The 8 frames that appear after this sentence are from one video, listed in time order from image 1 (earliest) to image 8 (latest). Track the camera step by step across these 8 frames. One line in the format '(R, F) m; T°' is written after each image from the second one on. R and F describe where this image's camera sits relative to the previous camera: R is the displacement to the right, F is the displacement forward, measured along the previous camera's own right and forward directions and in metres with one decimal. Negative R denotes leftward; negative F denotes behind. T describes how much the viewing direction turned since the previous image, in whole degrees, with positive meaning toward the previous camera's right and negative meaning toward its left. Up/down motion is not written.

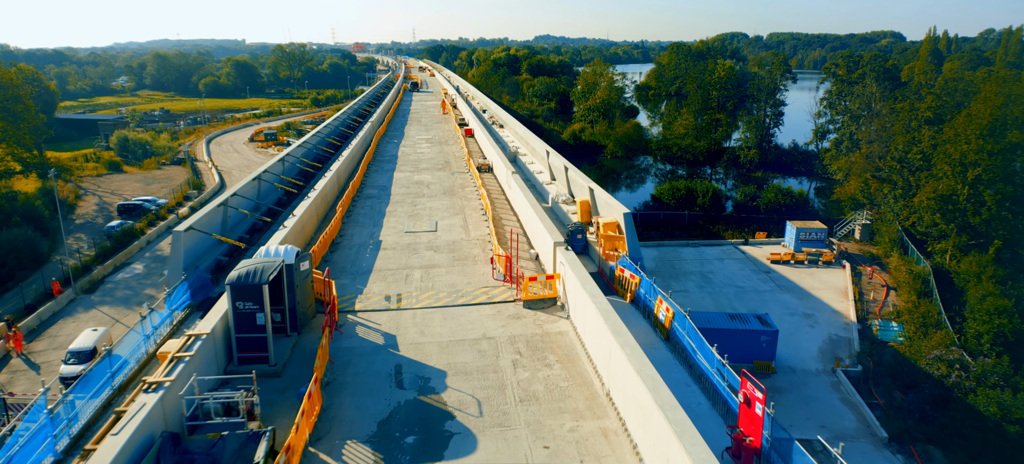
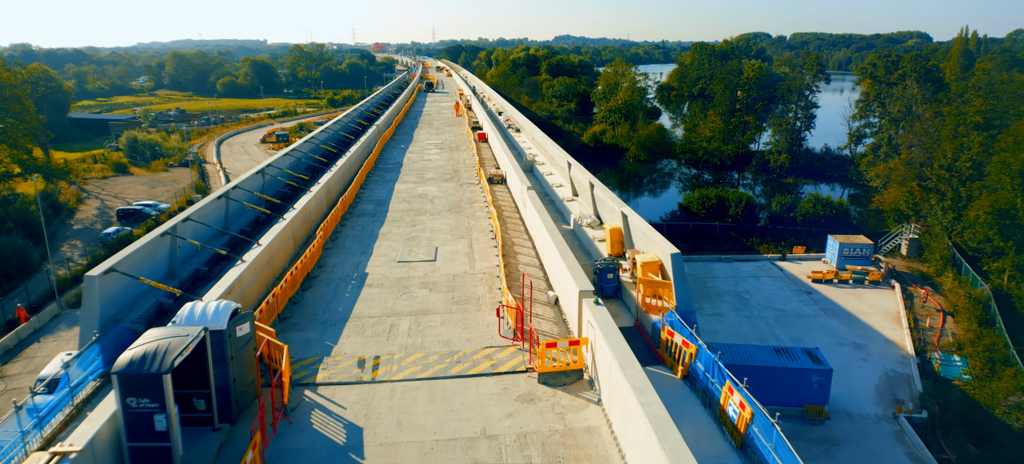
(+0.1, +2.7) m; -2°
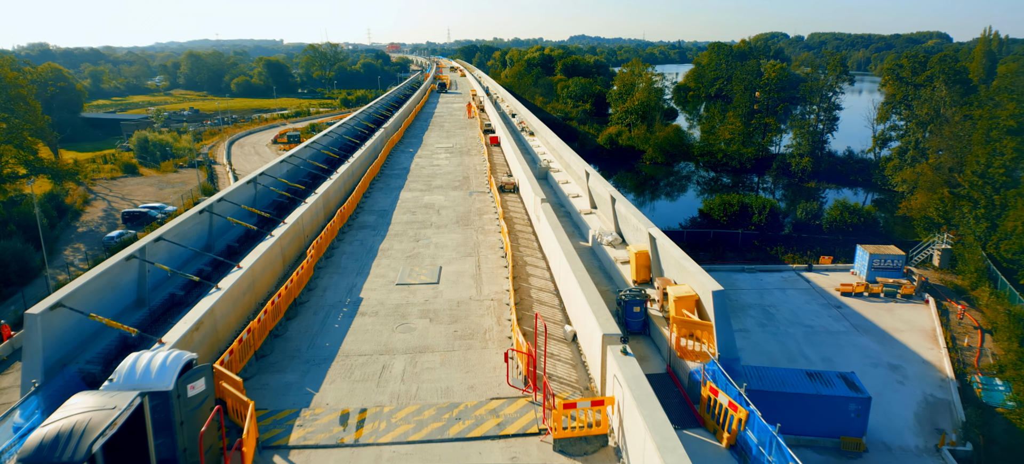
(0.0, +1.4) m; -1°
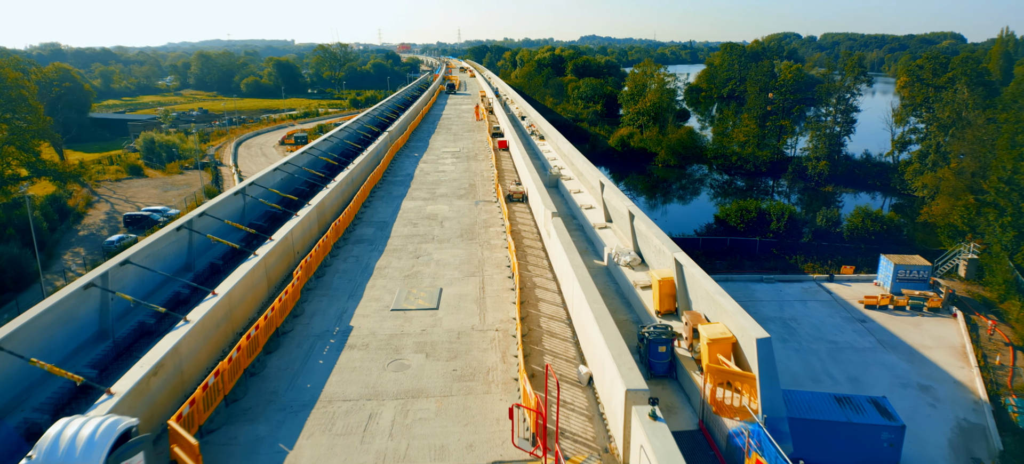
(0.0, +1.1) m; -1°
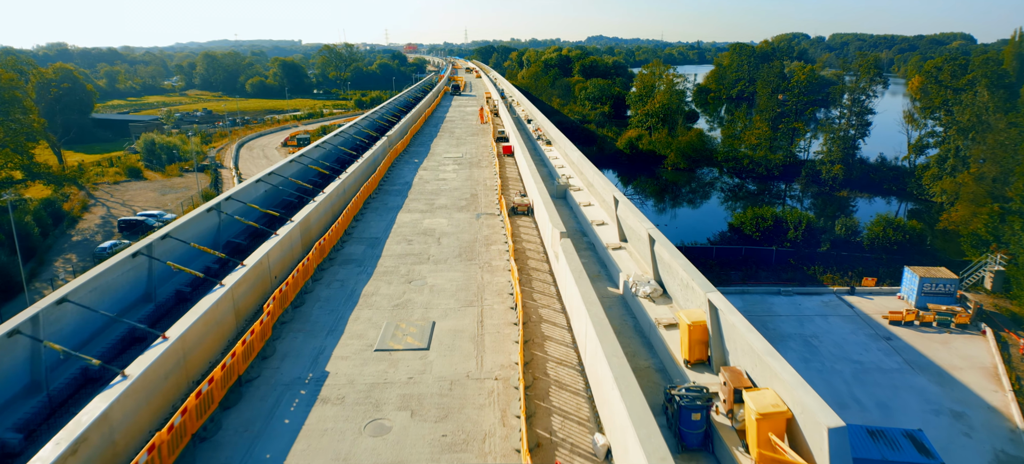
(+0.1, +1.4) m; -1°
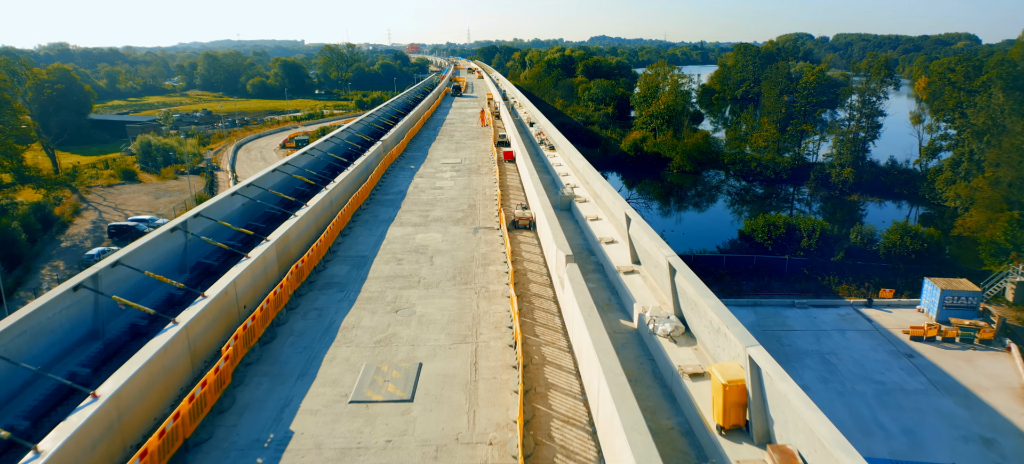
(+0.1, +1.3) m; 0°
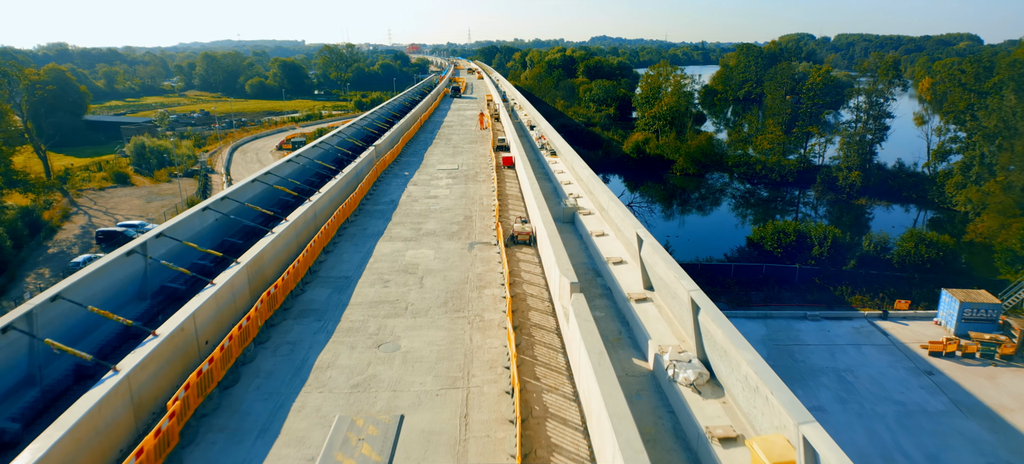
(+0.1, +1.2) m; 0°
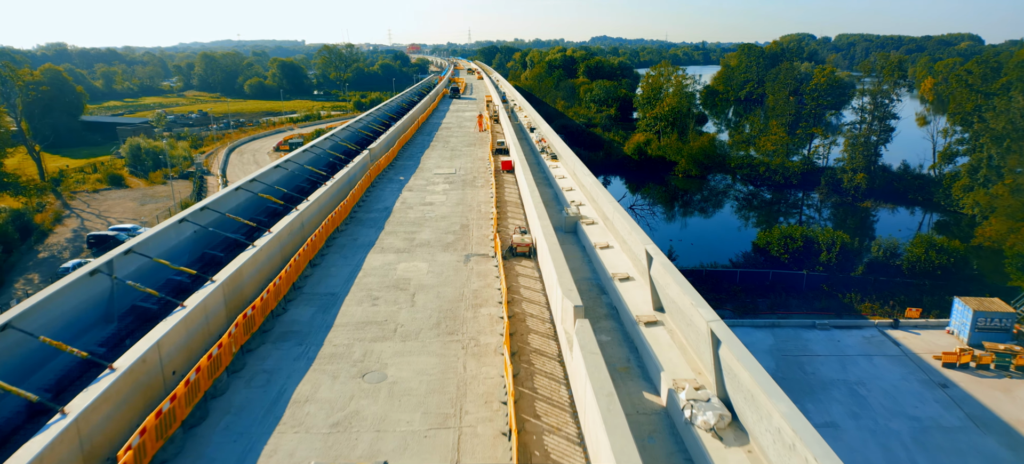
(+0.1, +0.8) m; 0°
